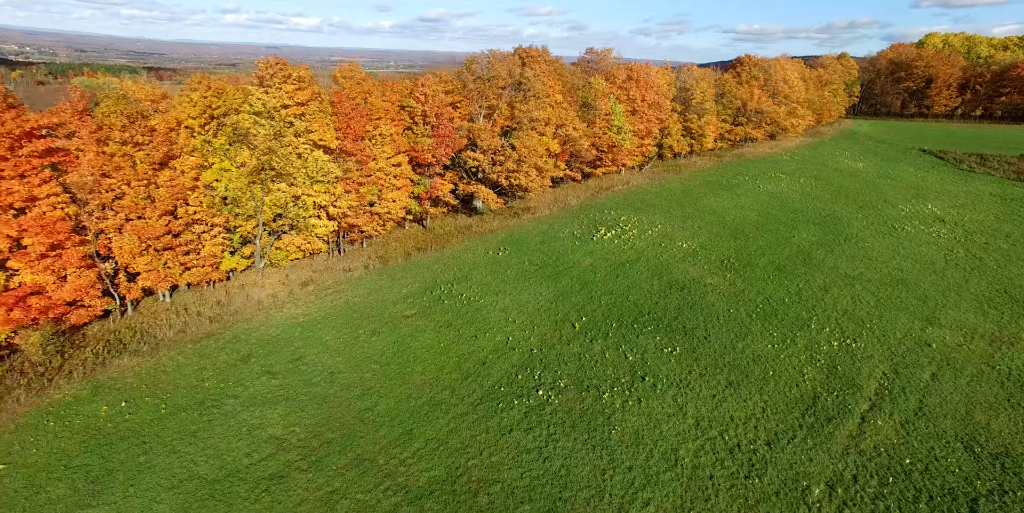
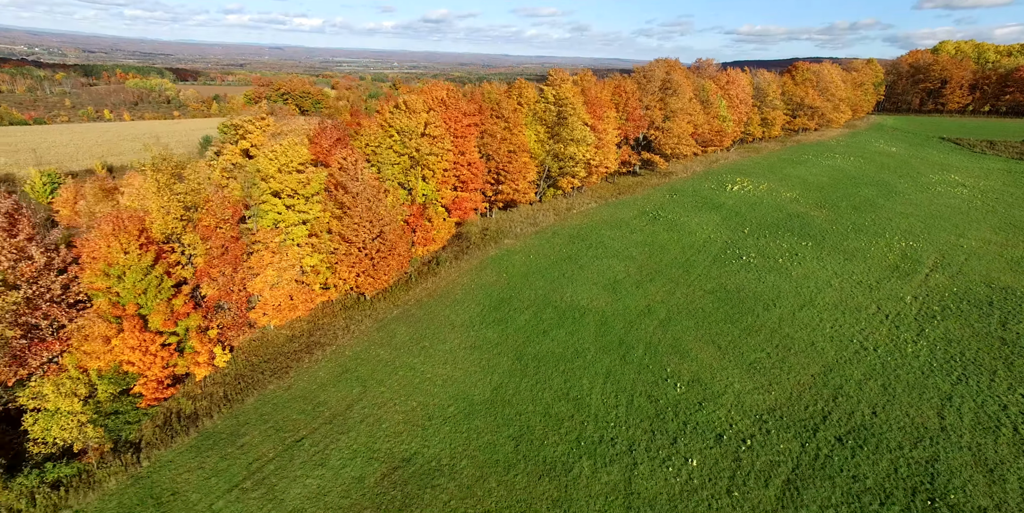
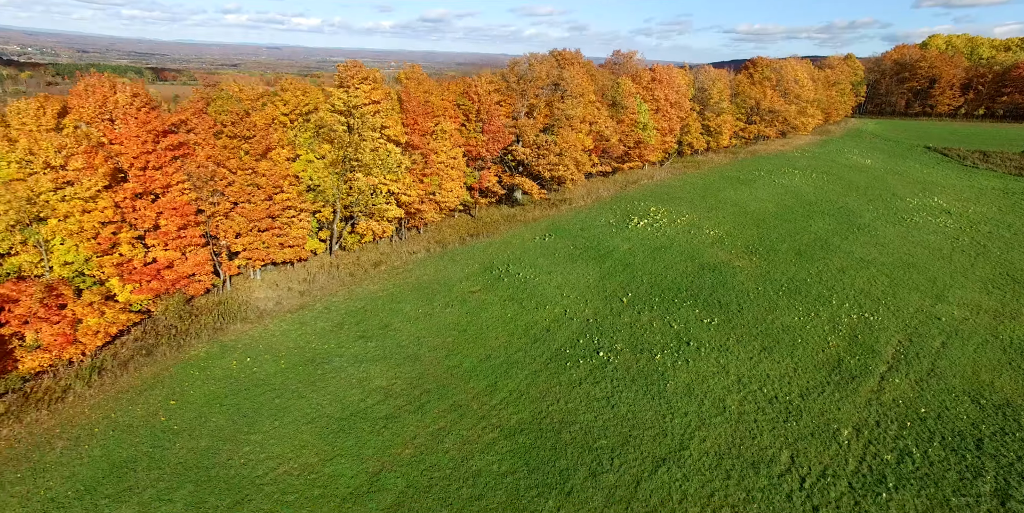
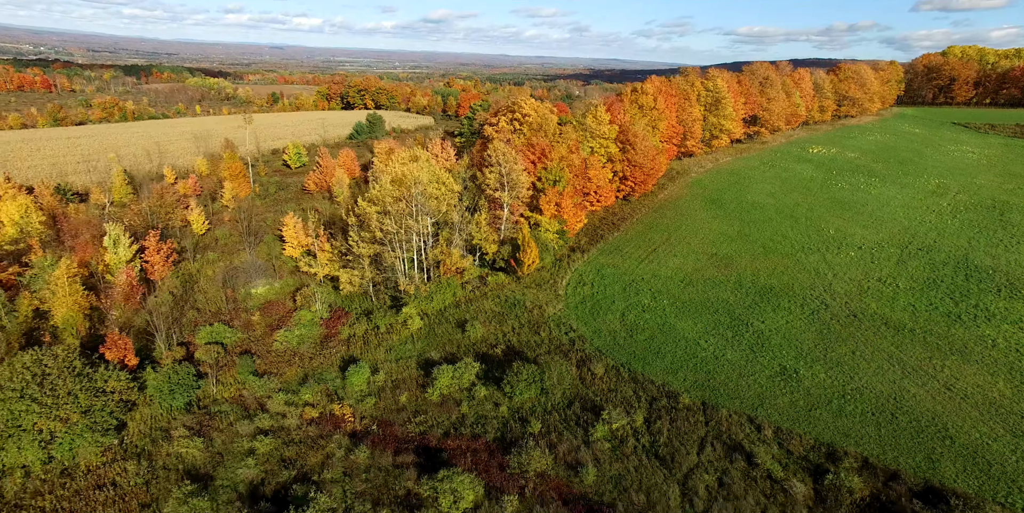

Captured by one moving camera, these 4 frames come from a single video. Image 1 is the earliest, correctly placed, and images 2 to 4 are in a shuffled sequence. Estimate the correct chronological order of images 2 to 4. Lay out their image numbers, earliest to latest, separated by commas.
3, 2, 4
